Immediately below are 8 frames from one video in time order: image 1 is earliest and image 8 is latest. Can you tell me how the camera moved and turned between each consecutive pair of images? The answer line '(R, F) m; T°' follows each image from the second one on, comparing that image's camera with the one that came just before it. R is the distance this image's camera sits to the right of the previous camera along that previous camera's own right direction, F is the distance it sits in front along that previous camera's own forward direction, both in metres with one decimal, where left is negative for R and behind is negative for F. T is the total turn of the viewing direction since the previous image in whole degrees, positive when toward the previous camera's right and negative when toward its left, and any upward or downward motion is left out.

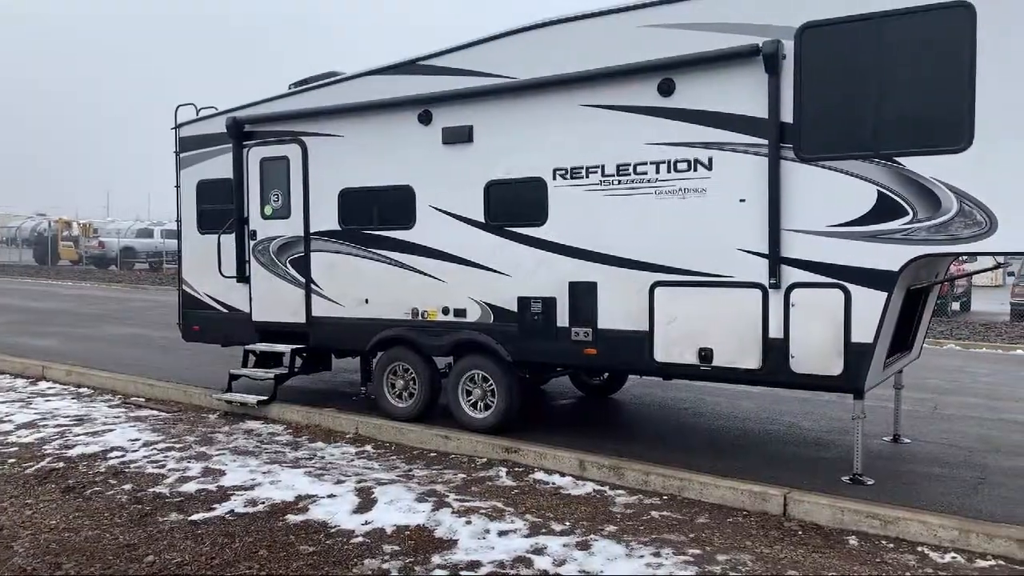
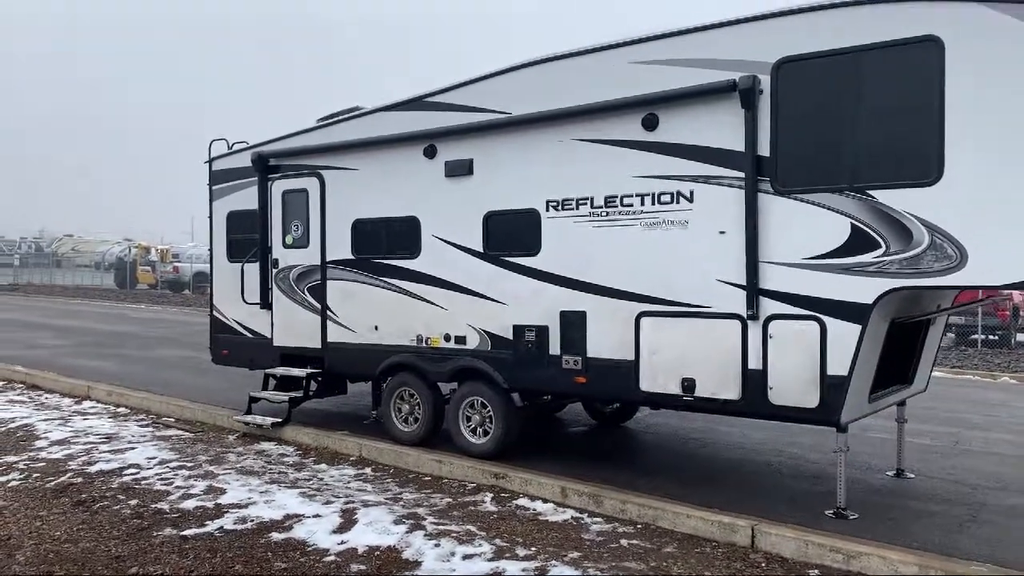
(+0.6, -0.1) m; -5°
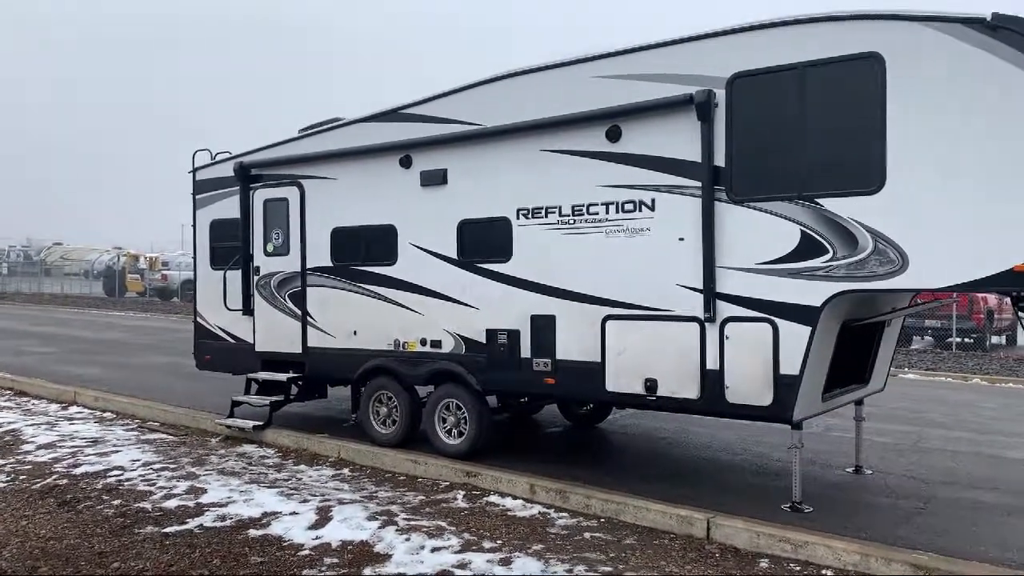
(+0.2, -0.2) m; +1°
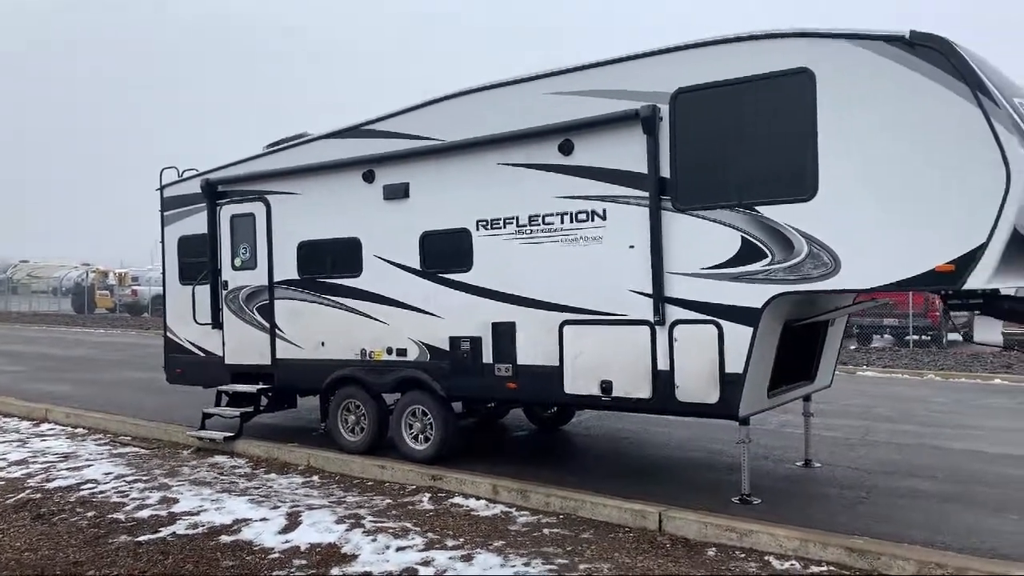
(+0.1, -0.3) m; +2°
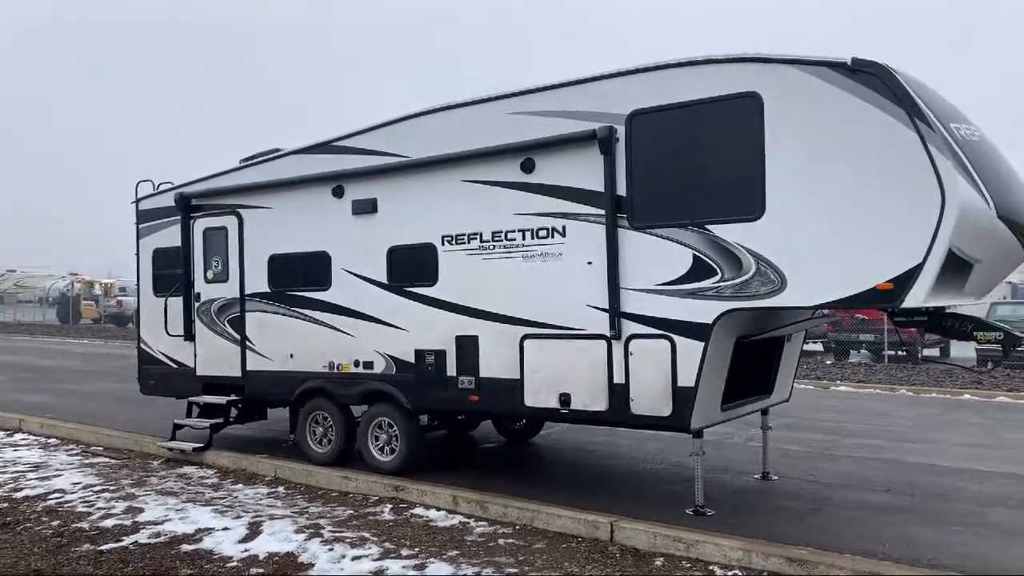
(+0.2, -0.1) m; +1°
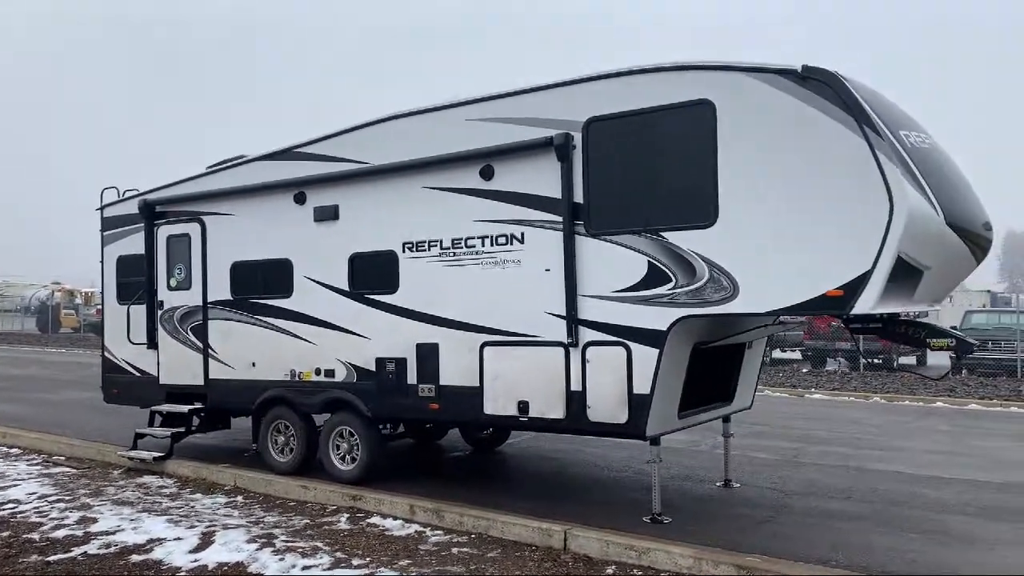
(+0.2, 0.0) m; +1°
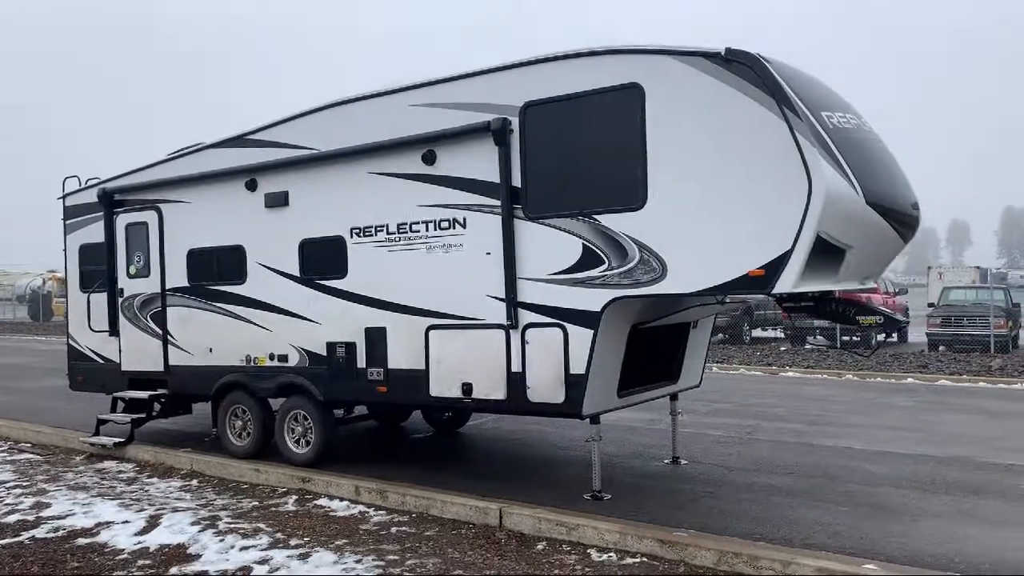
(+0.4, -0.1) m; 0°
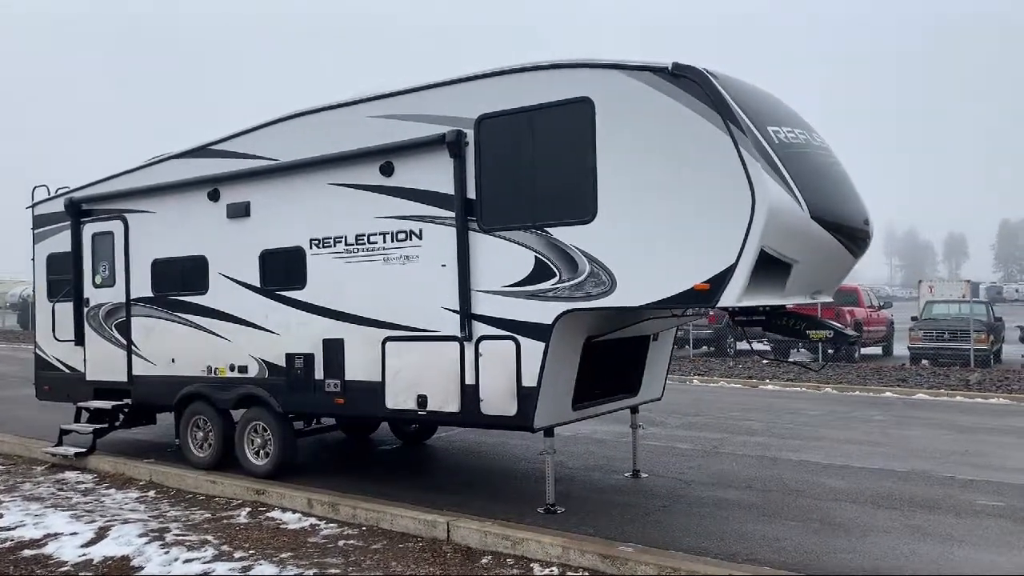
(+0.3, 0.0) m; 0°
